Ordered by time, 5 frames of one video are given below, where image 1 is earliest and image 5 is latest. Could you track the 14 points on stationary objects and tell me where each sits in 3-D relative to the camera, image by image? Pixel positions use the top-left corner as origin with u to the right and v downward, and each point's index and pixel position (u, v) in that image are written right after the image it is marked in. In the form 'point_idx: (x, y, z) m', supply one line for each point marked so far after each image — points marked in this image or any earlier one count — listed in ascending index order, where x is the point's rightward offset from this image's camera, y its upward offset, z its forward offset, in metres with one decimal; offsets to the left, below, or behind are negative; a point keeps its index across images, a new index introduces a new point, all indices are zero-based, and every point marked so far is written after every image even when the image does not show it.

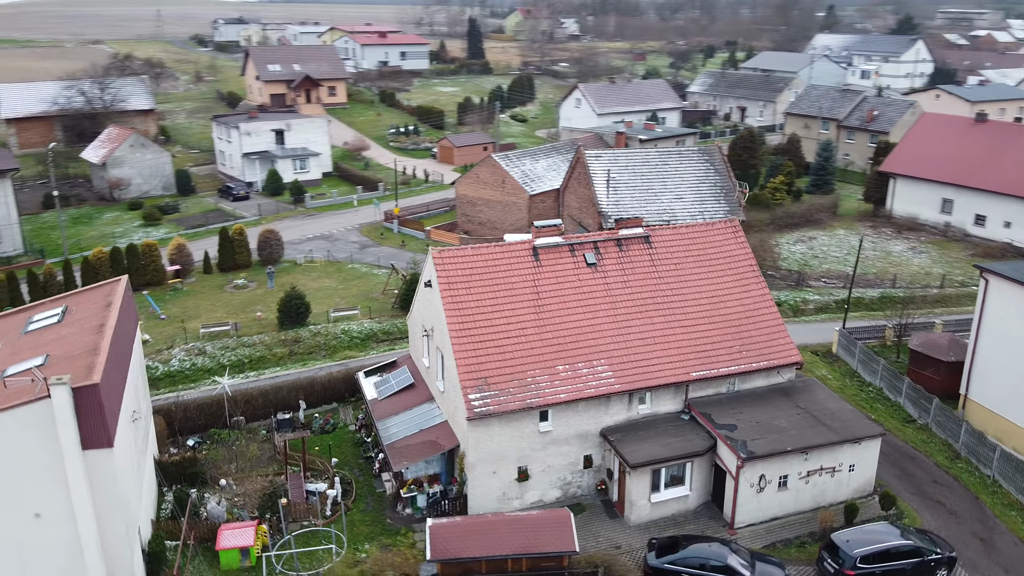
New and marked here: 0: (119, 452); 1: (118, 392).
0: (-7.8, -3.3, +16.4) m
1: (-8.0, -2.1, +16.6) m
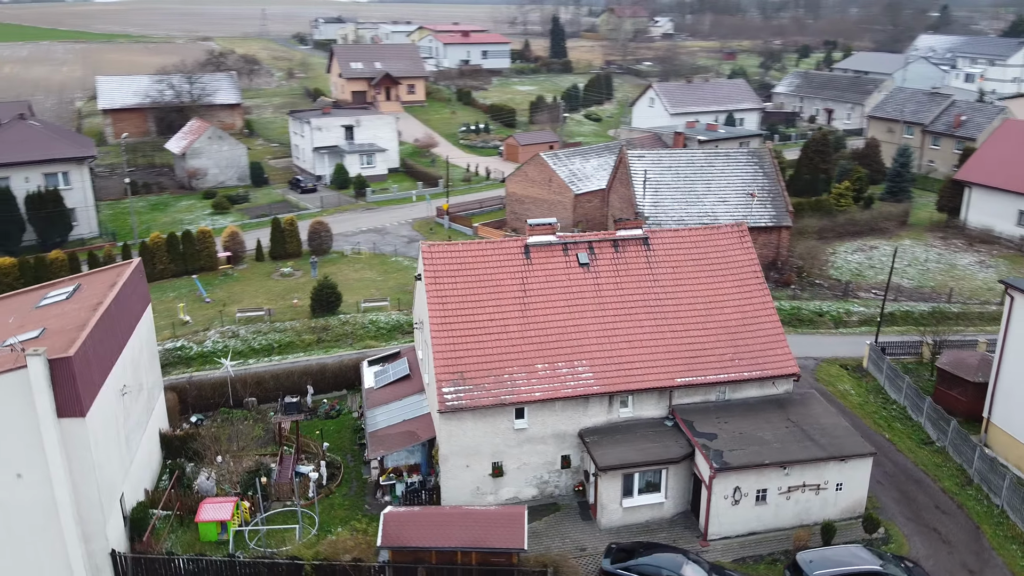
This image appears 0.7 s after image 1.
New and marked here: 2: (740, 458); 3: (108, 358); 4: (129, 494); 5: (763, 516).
0: (-8.9, -2.9, +17.6) m
1: (-9.0, -1.7, +17.7) m
2: (+5.4, -4.0, +19.6) m
3: (-9.2, -1.6, +18.7) m
4: (-9.1, -4.9, +19.6) m
5: (+6.1, -5.5, +19.9) m
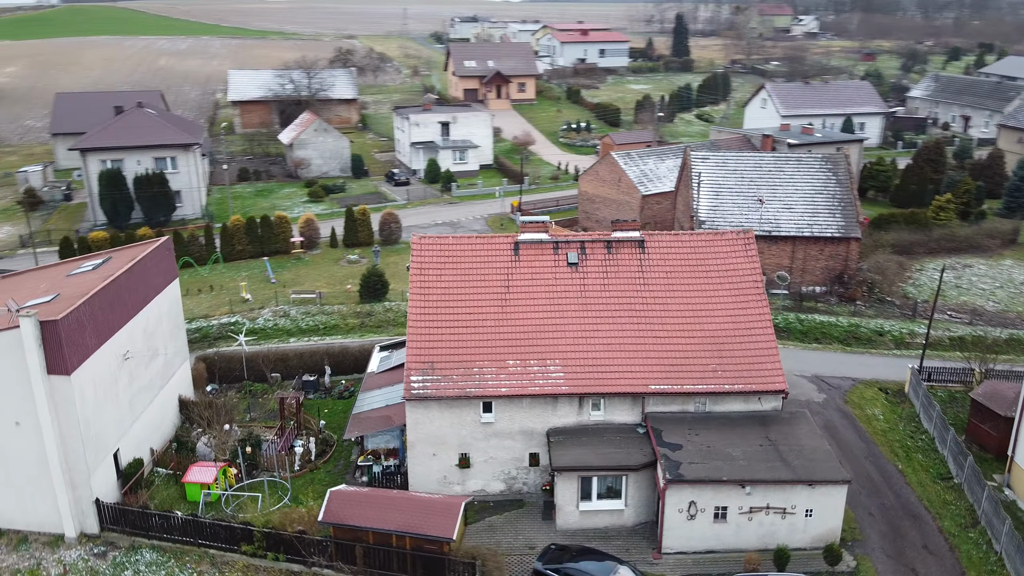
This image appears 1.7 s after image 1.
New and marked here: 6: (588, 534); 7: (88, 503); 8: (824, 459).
0: (-10.1, -2.2, +19.4) m
1: (-10.1, -1.0, +19.6) m
2: (+4.3, -4.2, +18.9) m
3: (-10.1, -0.9, +20.6) m
4: (-10.1, -4.2, +21.5) m
5: (+4.9, -5.7, +19.1) m
6: (+1.8, -6.0, +20.0) m
7: (-10.1, -5.1, +19.7) m
8: (+7.3, -4.0, +19.3) m
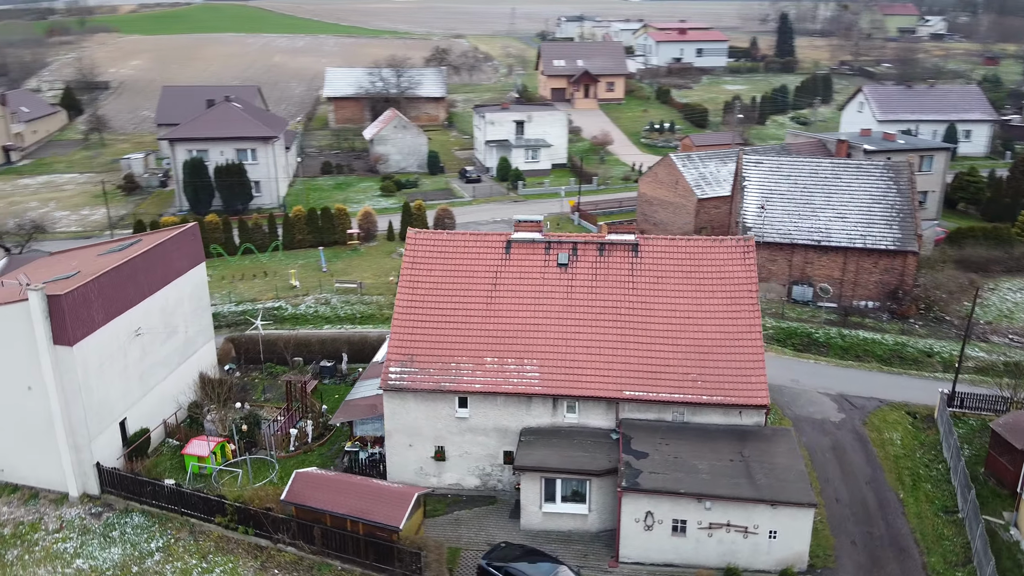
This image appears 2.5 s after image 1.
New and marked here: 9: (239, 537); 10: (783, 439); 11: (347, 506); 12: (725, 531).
0: (-10.8, -1.7, +20.9) m
1: (-10.7, -0.5, +21.1) m
2: (+3.2, -4.3, +18.4) m
3: (-10.6, -0.4, +22.1) m
4: (-10.6, -3.7, +23.0) m
5: (+3.8, -5.9, +18.6) m
6: (+0.9, -6.0, +19.8) m
7: (-10.9, -4.6, +21.2) m
8: (+6.4, -4.3, +18.5) m
9: (-6.6, -6.0, +19.9) m
10: (+6.5, -3.6, +19.8) m
11: (-3.8, -5.0, +18.8) m
12: (+4.7, -5.4, +18.3) m
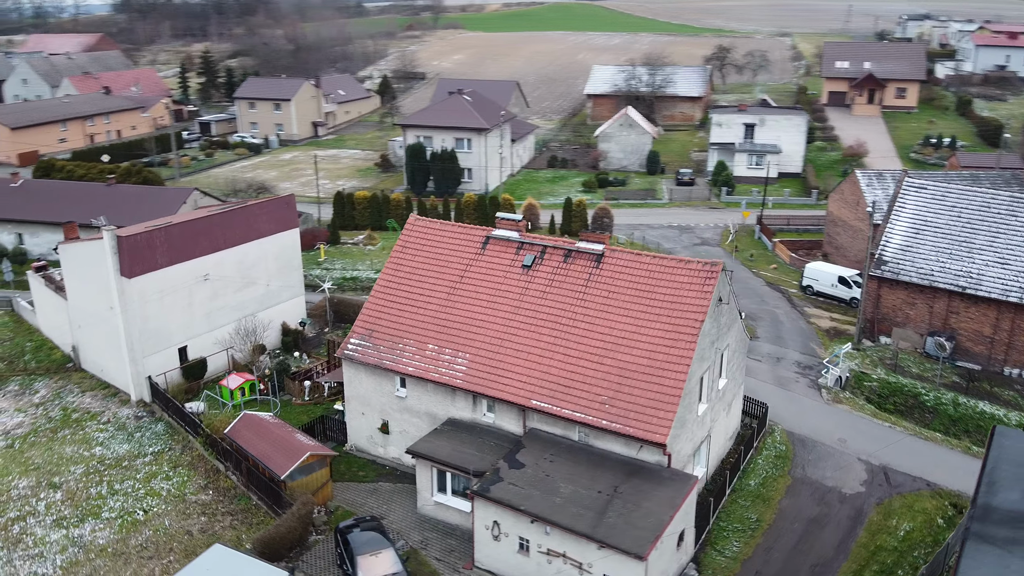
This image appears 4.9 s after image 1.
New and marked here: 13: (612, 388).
0: (-11.4, 0.0, +25.8) m
1: (-11.1, +1.2, +25.9) m
2: (-0.1, -4.5, +17.9) m
3: (-10.6, +1.2, +26.8) m
4: (-10.7, -2.0, +27.7) m
5: (+0.3, -6.1, +17.9) m
6: (-1.9, -5.9, +20.2) m
7: (-11.8, -2.8, +26.2) m
8: (+2.7, -4.9, +16.7) m
9: (-8.6, -4.8, +23.3) m
10: (+3.5, -4.3, +17.9) m
11: (-6.5, -4.2, +21.1) m
12: (+1.0, -5.7, +17.2) m
13: (+2.3, -2.4, +19.3) m
